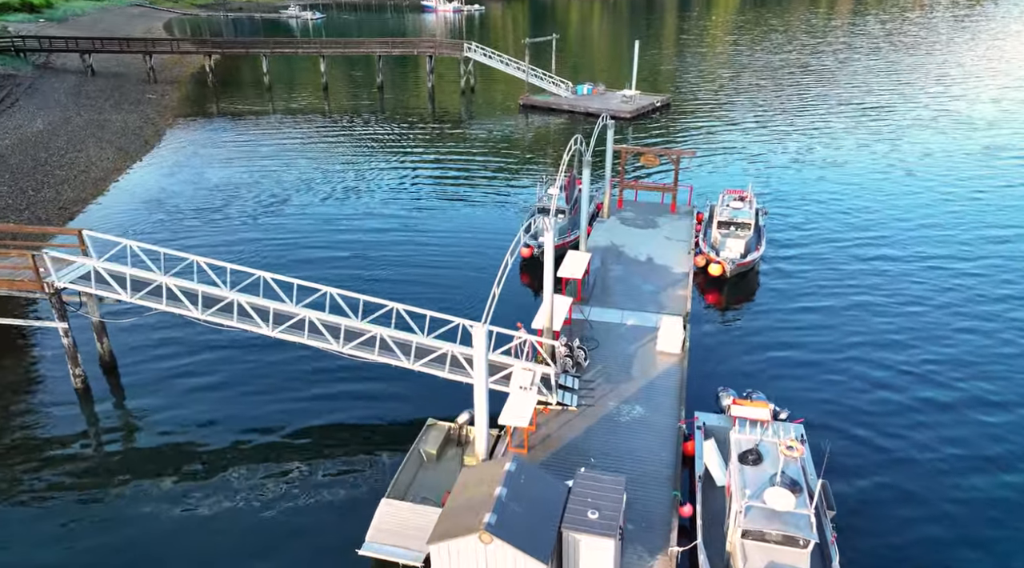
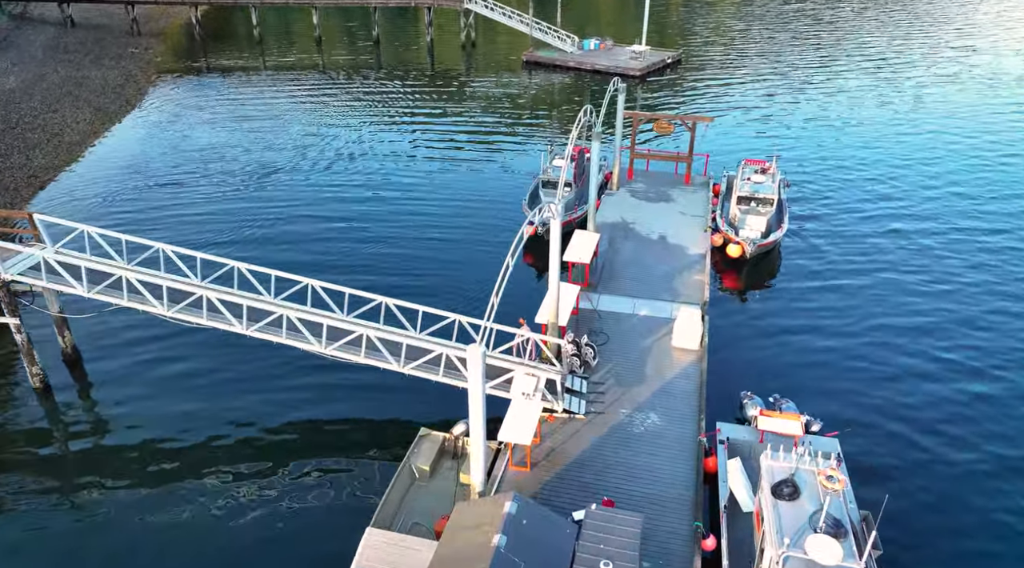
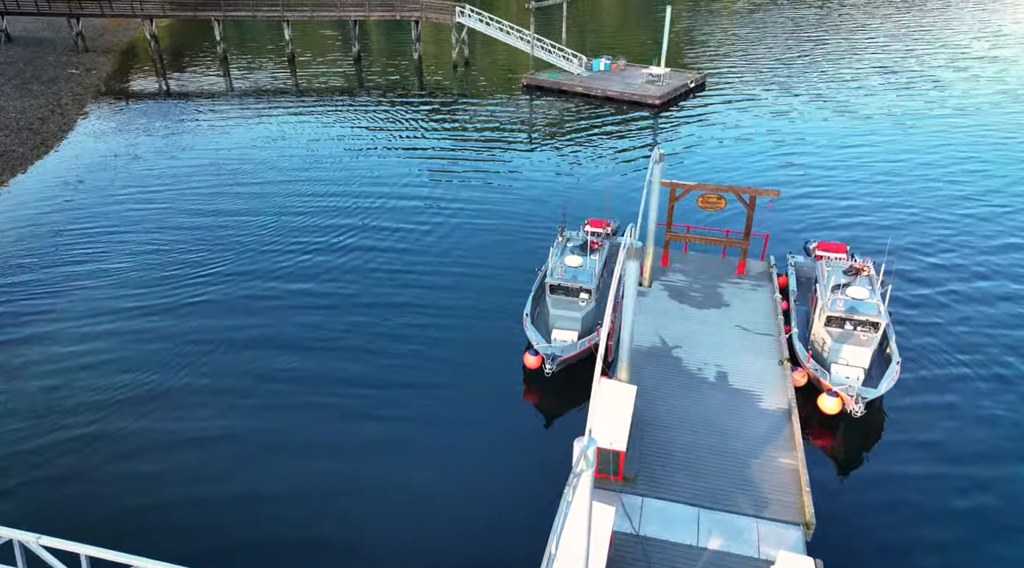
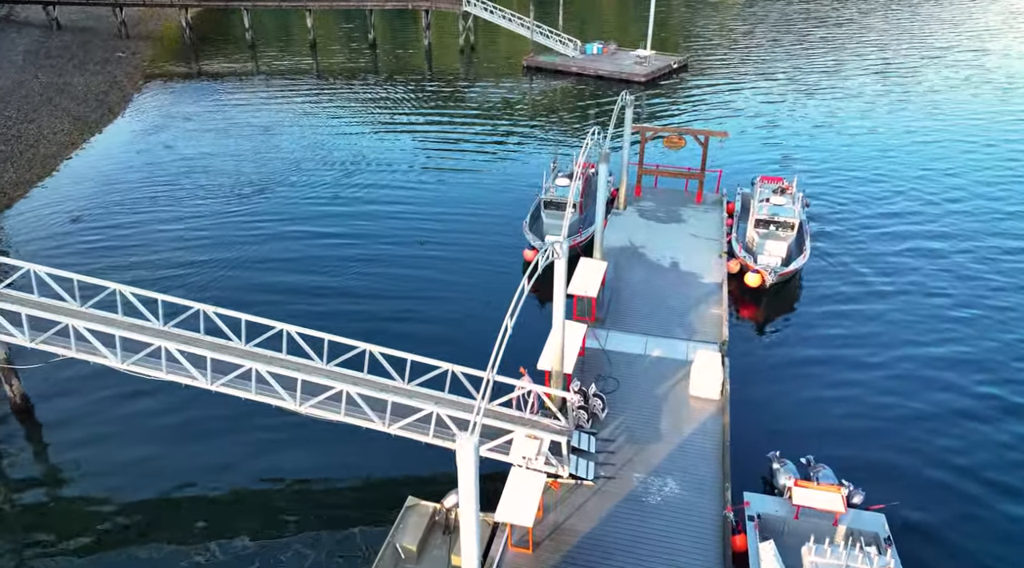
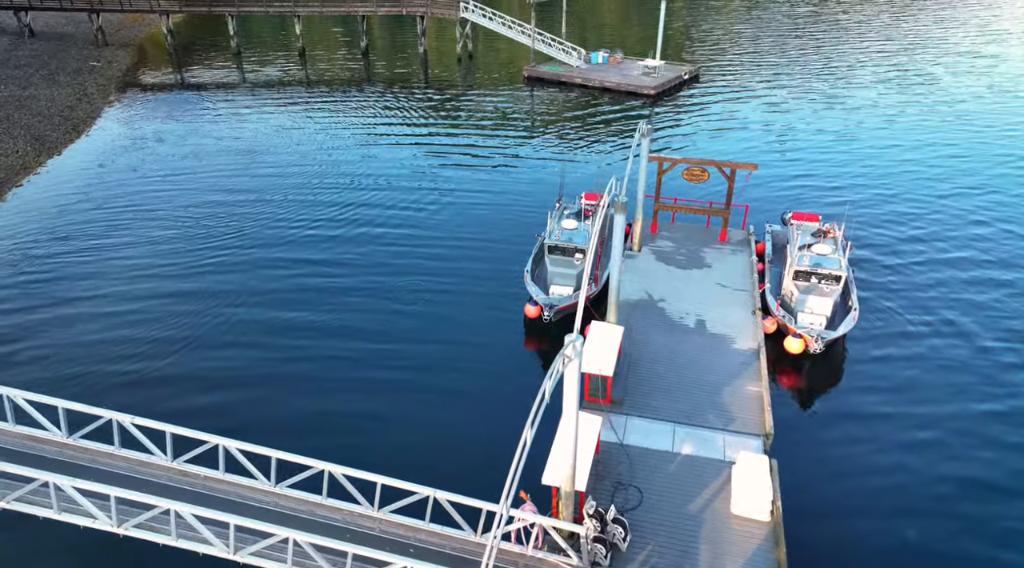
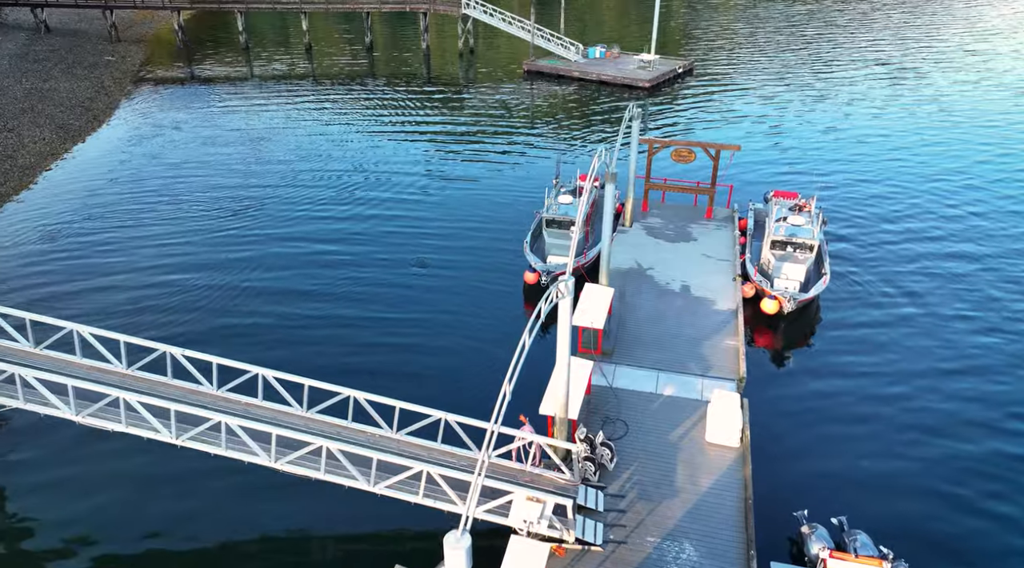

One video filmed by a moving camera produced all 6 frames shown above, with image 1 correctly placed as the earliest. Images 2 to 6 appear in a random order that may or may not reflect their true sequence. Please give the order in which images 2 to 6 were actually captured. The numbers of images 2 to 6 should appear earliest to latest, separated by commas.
2, 4, 6, 5, 3
